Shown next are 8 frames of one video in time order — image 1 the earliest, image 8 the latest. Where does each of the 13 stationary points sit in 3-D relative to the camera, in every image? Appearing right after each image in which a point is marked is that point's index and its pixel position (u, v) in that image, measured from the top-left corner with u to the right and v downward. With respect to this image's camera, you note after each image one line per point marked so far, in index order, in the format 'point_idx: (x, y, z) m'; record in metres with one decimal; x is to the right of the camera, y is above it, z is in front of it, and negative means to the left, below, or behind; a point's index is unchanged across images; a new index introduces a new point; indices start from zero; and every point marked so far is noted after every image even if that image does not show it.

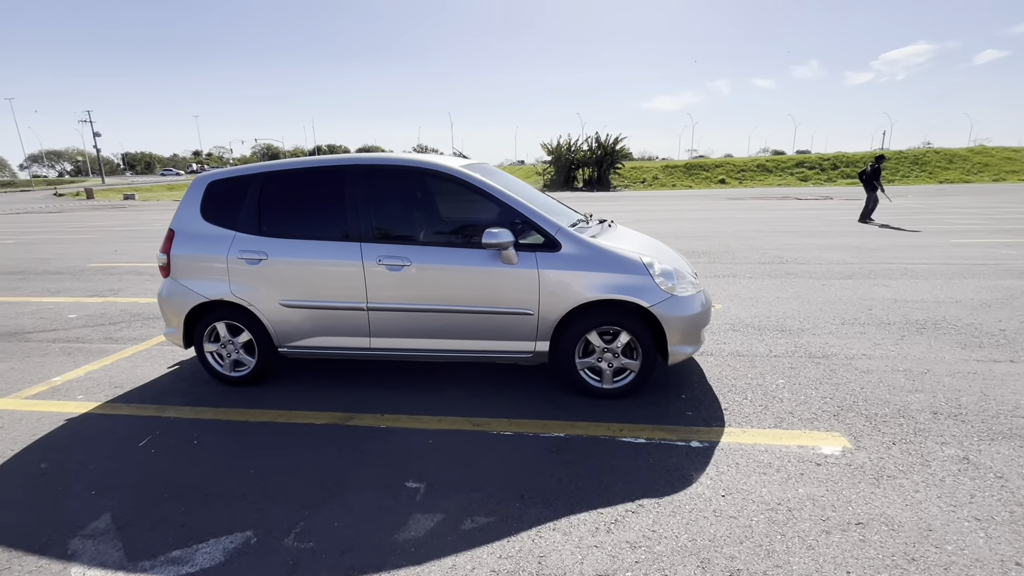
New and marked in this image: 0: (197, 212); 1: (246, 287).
0: (-2.6, +0.6, +4.0) m
1: (-2.1, 0.0, +3.8) m
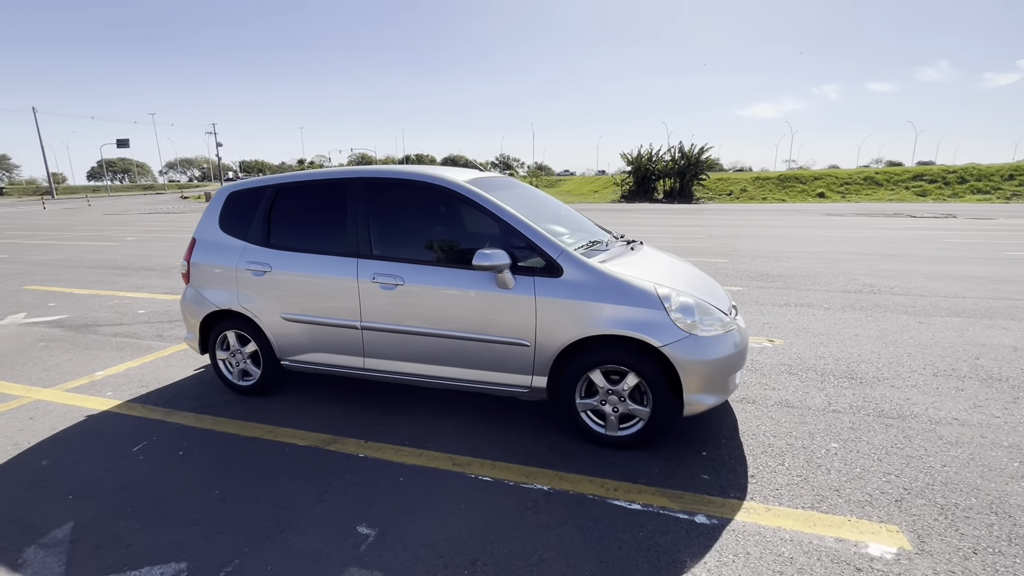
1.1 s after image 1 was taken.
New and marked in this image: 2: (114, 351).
0: (-2.5, +0.5, +4.1) m
1: (-2.1, -0.1, +3.8) m
2: (-4.4, -0.7, +5.3) m
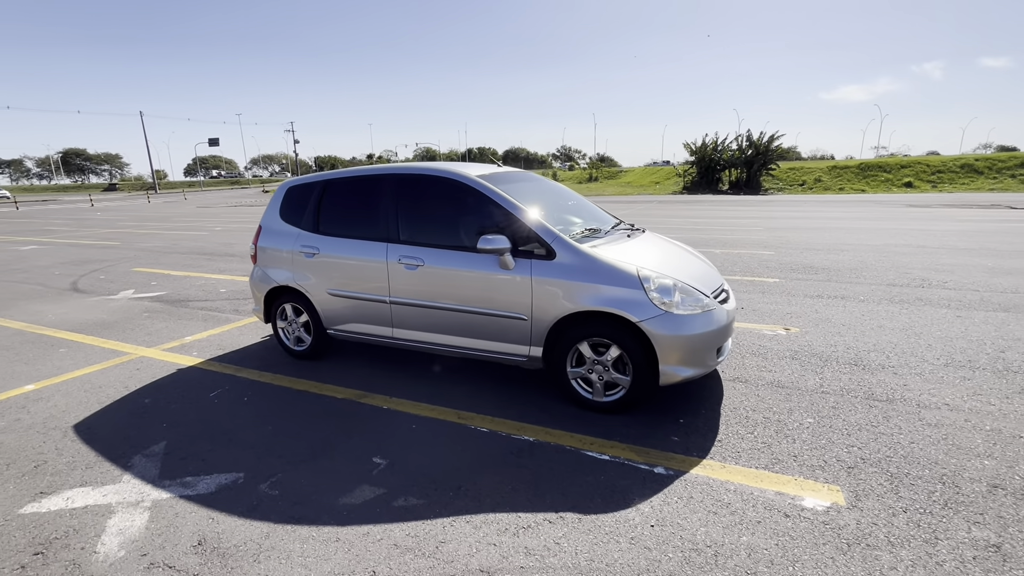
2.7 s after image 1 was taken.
0: (-2.4, +0.8, +4.8) m
1: (-2.0, +0.1, +4.5) m
2: (-4.1, -0.5, +6.3) m
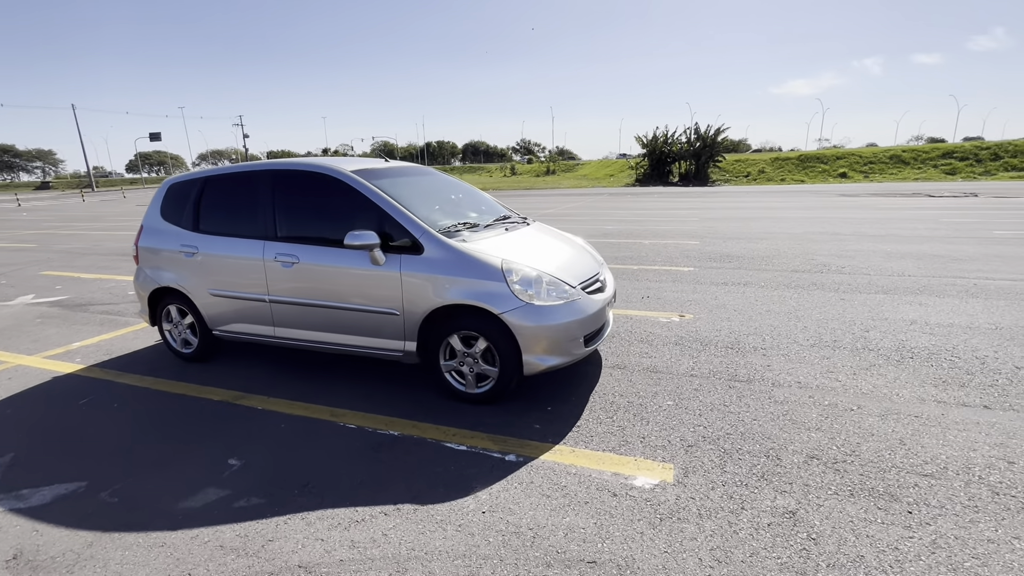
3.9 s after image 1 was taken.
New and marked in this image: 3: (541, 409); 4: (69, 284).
0: (-3.4, +0.7, +4.6) m
1: (-3.0, +0.1, +4.4) m
2: (-5.2, -0.5, +6.0) m
3: (+0.2, -0.9, +3.5) m
4: (-8.0, +0.1, +8.6) m
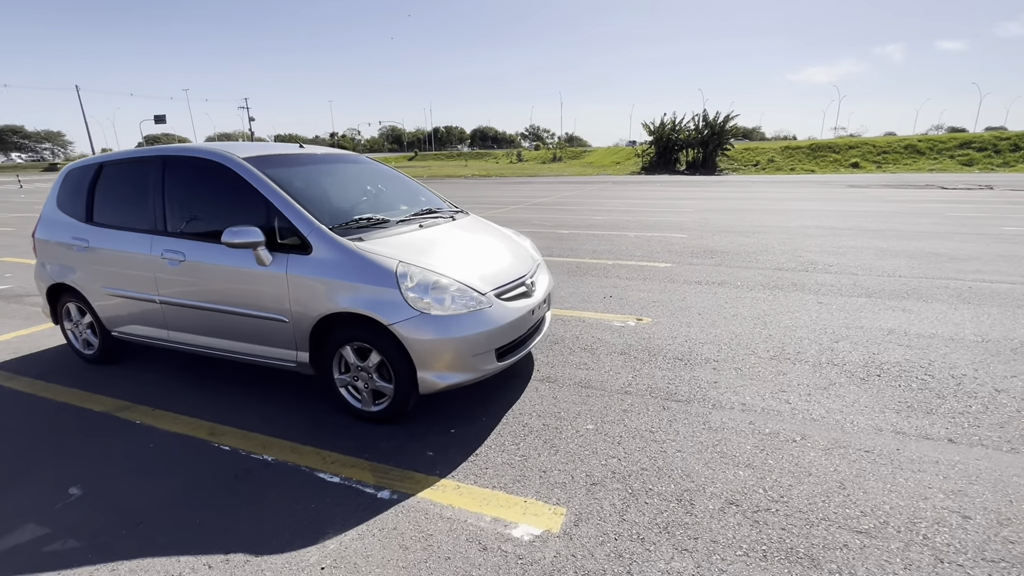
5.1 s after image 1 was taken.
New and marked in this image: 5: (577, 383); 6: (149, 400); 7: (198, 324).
0: (-4.1, +0.8, +4.3) m
1: (-3.7, +0.1, +4.0) m
2: (-5.9, -0.4, +5.7) m
3: (-0.5, -0.9, +3.1) m
4: (-8.6, +0.3, +8.3) m
5: (+0.5, -0.7, +3.7) m
6: (-2.8, -0.9, +3.6) m
7: (-2.4, -0.3, +3.6) m
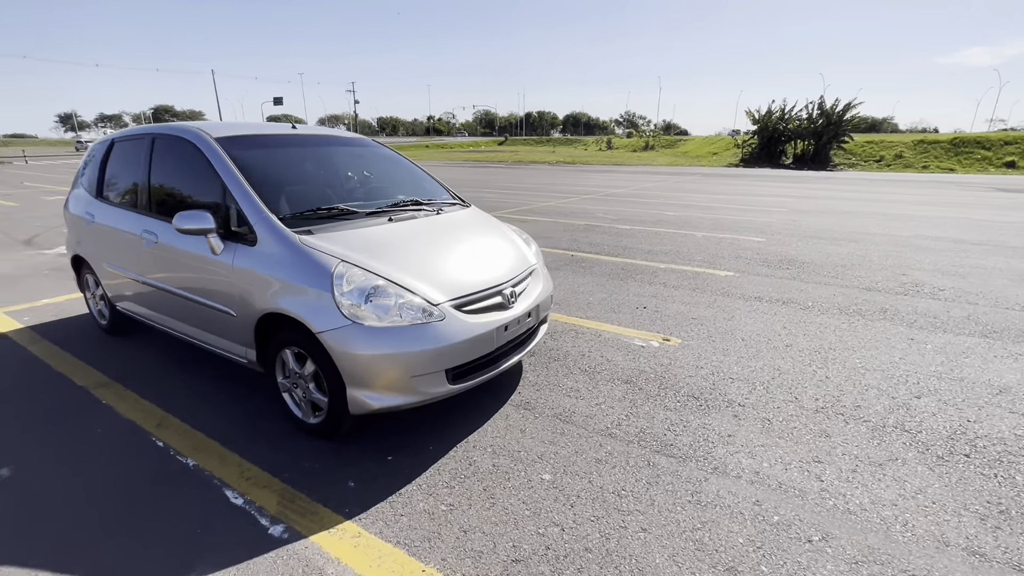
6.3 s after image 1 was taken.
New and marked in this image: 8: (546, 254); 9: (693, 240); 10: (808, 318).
0: (-4.0, +1.0, +4.4) m
1: (-3.7, +0.4, +4.1) m
2: (-5.6, +0.1, +6.2) m
3: (-0.8, -1.0, +2.7) m
4: (-7.7, +1.0, +9.2) m
5: (+0.3, -0.8, +3.1) m
6: (-2.9, -0.7, +3.6) m
7: (-2.5, -0.2, +3.5) m
8: (+0.6, +0.6, +7.8) m
9: (+3.5, +0.9, +9.2) m
10: (+3.1, -0.3, +5.0) m
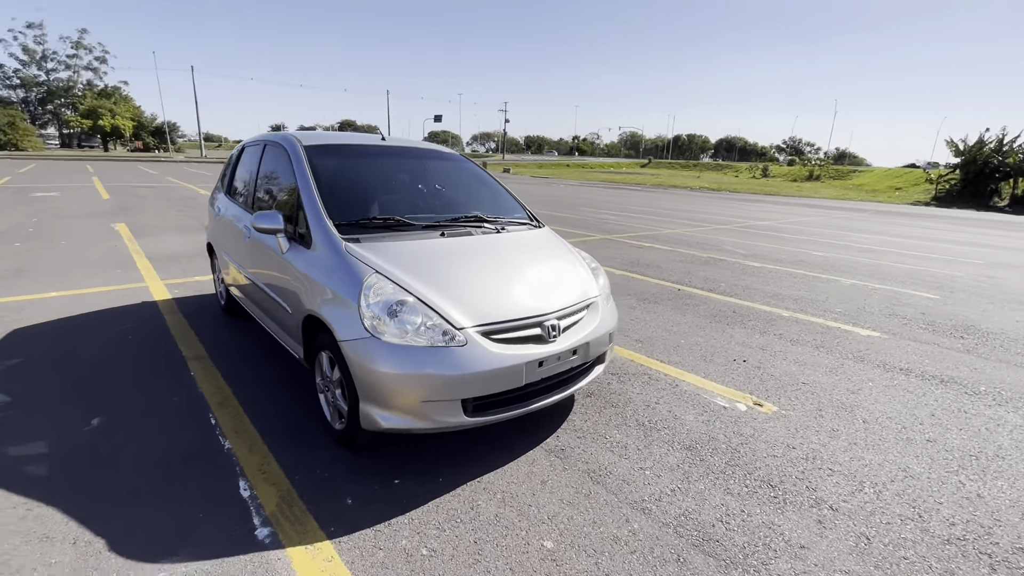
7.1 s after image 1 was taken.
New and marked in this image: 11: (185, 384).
0: (-3.1, +1.2, +5.1) m
1: (-2.9, +0.5, +4.8) m
2: (-4.3, +0.3, +7.2) m
3: (-0.7, -1.0, +2.6) m
4: (-5.4, +1.3, +10.8) m
5: (+0.5, -1.1, +2.7) m
6: (-2.5, -0.6, +4.1) m
7: (-2.1, -0.1, +3.9) m
8: (+2.1, 0.0, +7.2) m
9: (+5.3, 0.0, +7.8) m
10: (+3.7, -1.0, +3.8) m
11: (-2.4, -0.7, +3.6) m
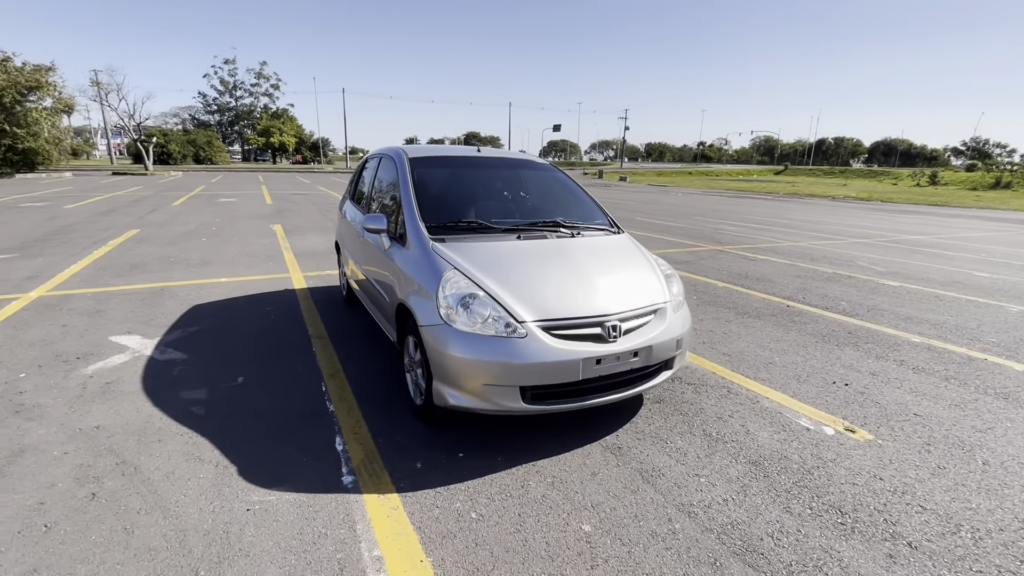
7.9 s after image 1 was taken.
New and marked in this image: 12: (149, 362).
0: (-2.0, +1.3, +6.0) m
1: (-2.0, +0.6, +5.6) m
2: (-2.7, +0.4, +8.3) m
3: (-0.4, -1.0, +2.9) m
4: (-3.0, +1.4, +12.0) m
5: (+0.8, -1.1, +2.8) m
6: (-1.8, -0.5, +4.8) m
7: (-1.4, 0.0, +4.5) m
8: (+3.5, -0.2, +6.8) m
9: (+6.7, -0.4, +6.6) m
10: (+4.2, -1.2, +3.1) m
11: (-1.8, -0.6, +4.3) m
12: (-3.1, -0.6, +4.2) m
